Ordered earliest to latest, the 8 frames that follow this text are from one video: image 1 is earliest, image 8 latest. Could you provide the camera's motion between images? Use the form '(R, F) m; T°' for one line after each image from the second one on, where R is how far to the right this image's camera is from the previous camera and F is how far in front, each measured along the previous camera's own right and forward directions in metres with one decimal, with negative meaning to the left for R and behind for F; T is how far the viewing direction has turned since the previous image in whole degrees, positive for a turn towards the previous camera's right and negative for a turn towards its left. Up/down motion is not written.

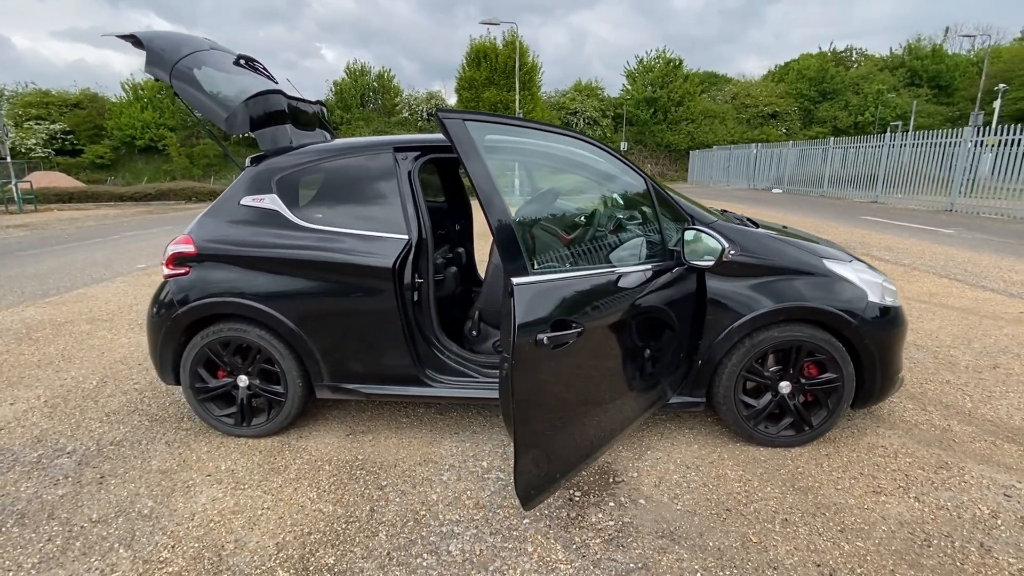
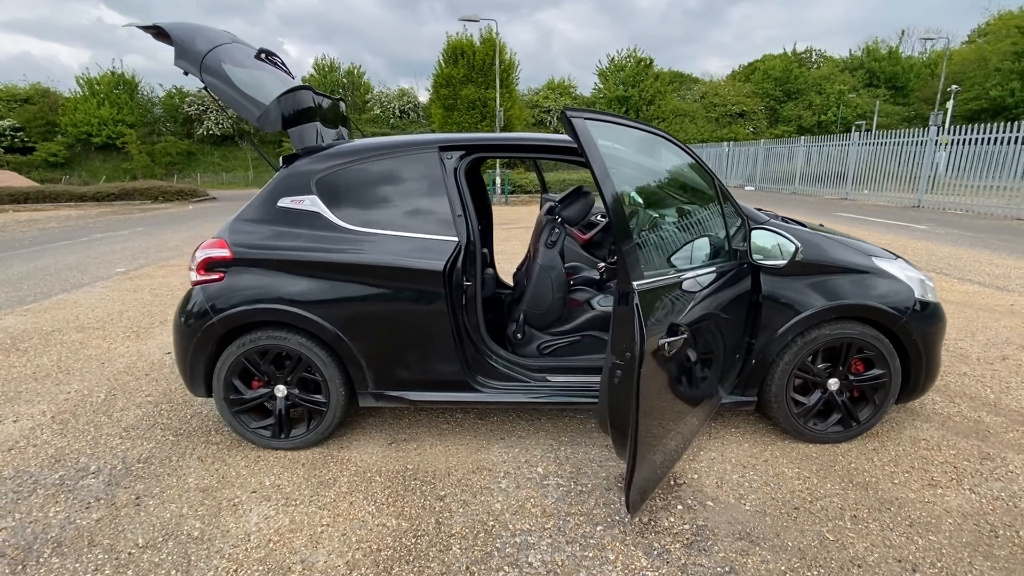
(-0.4, +0.1) m; +3°
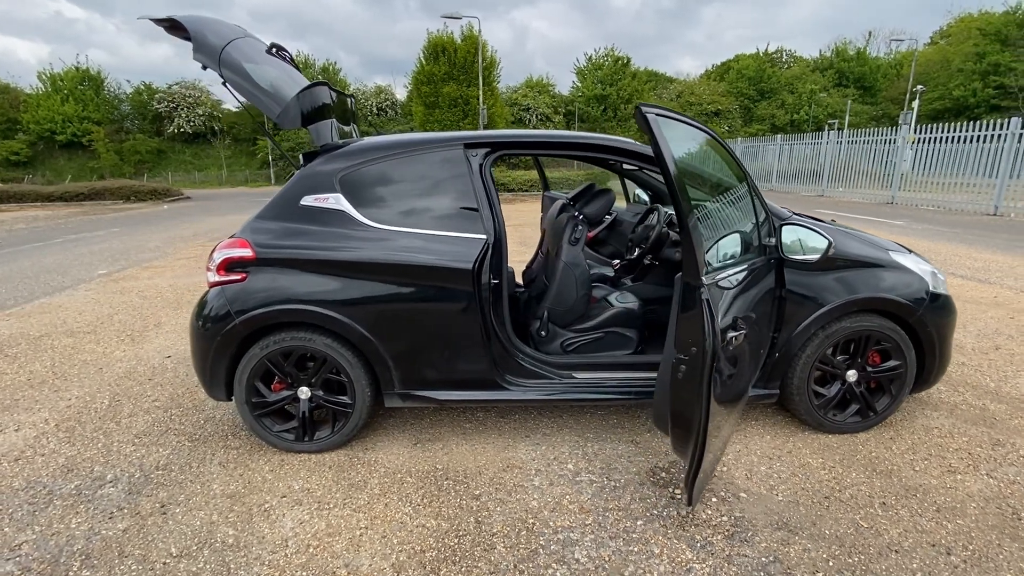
(-0.2, 0.0) m; +2°
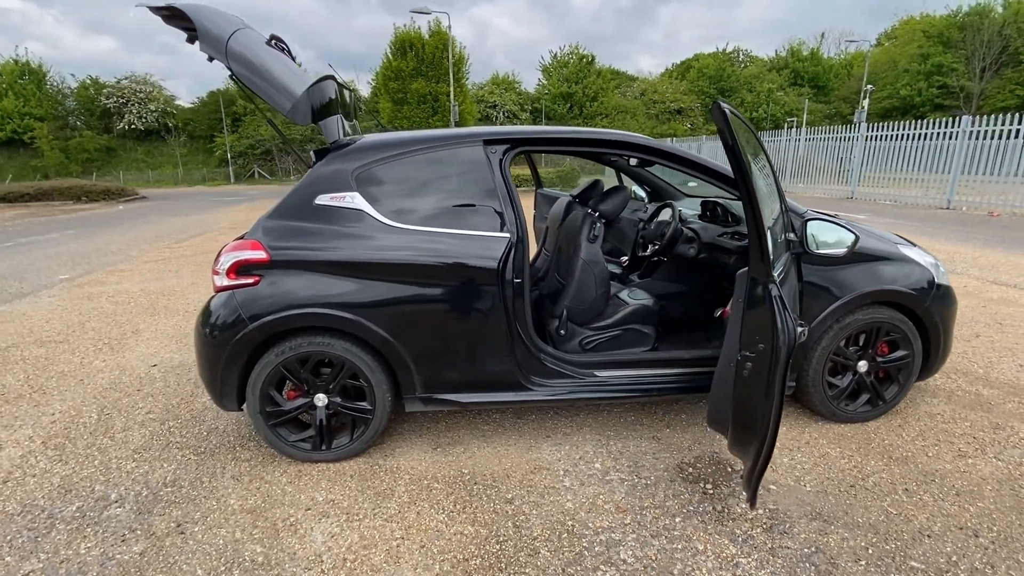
(-0.3, 0.0) m; +4°
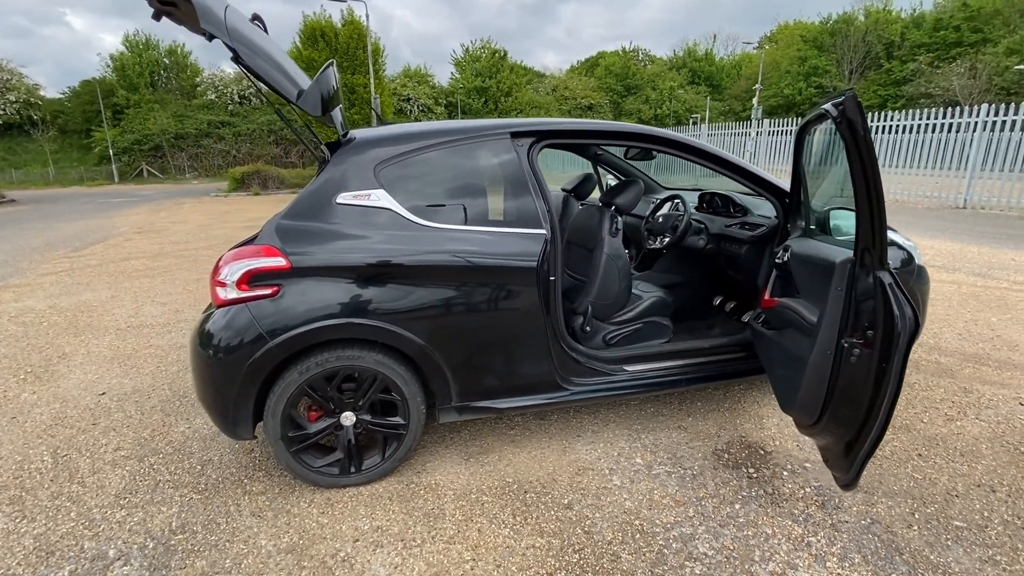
(-0.5, +0.1) m; +9°
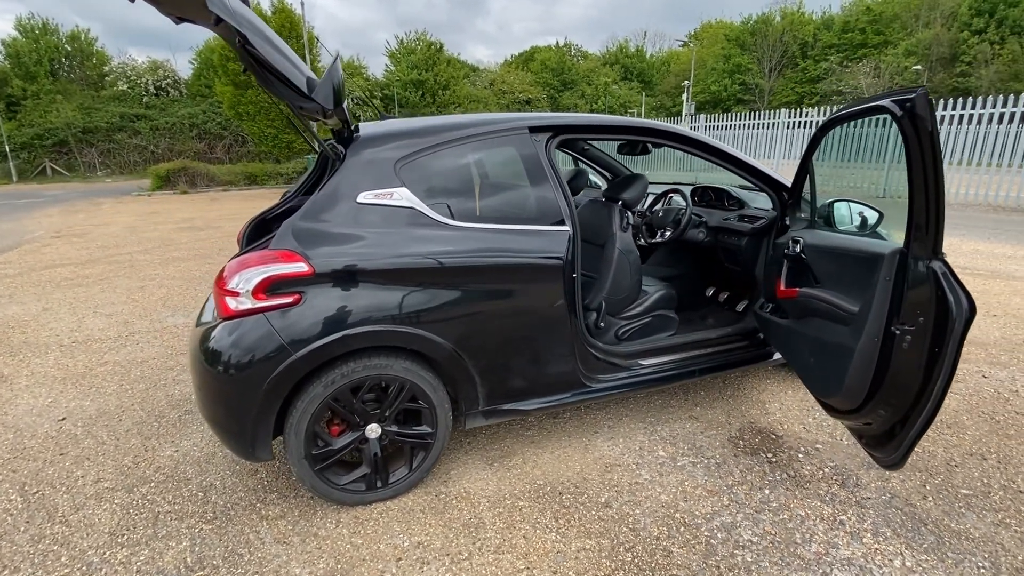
(-0.4, +0.1) m; +7°
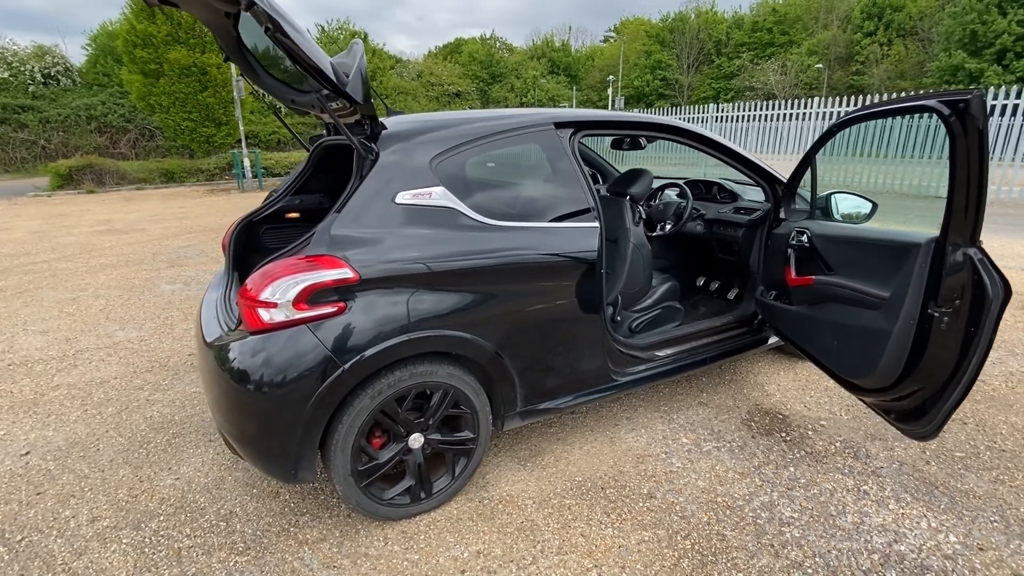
(-0.4, +0.1) m; +8°
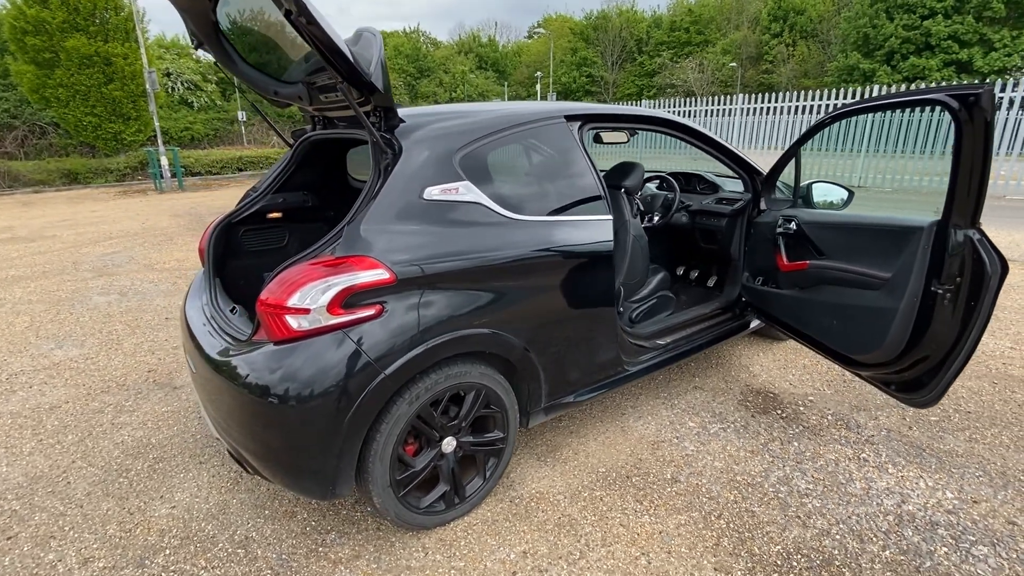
(-0.4, +0.1) m; +7°
